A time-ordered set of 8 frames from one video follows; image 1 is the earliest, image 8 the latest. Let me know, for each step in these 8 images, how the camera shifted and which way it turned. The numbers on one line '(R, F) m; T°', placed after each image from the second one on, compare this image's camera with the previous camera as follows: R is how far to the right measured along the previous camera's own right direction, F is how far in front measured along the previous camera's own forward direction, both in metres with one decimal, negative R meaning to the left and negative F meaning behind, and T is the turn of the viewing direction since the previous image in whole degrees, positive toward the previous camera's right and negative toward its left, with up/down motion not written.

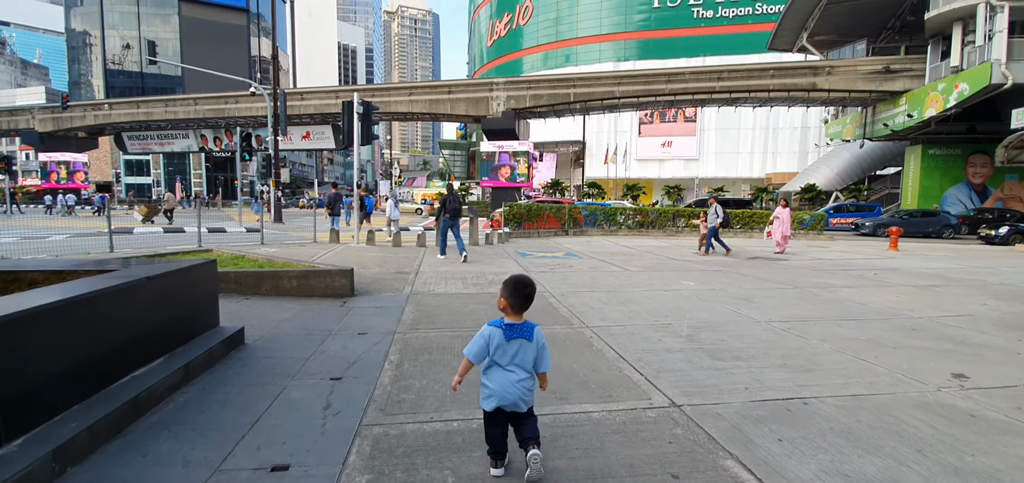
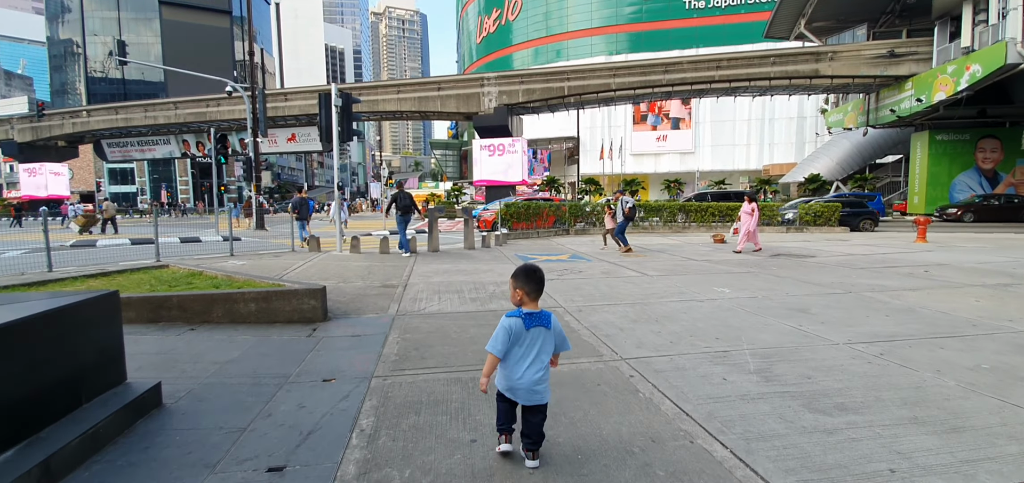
(-0.1, +1.3) m; +1°
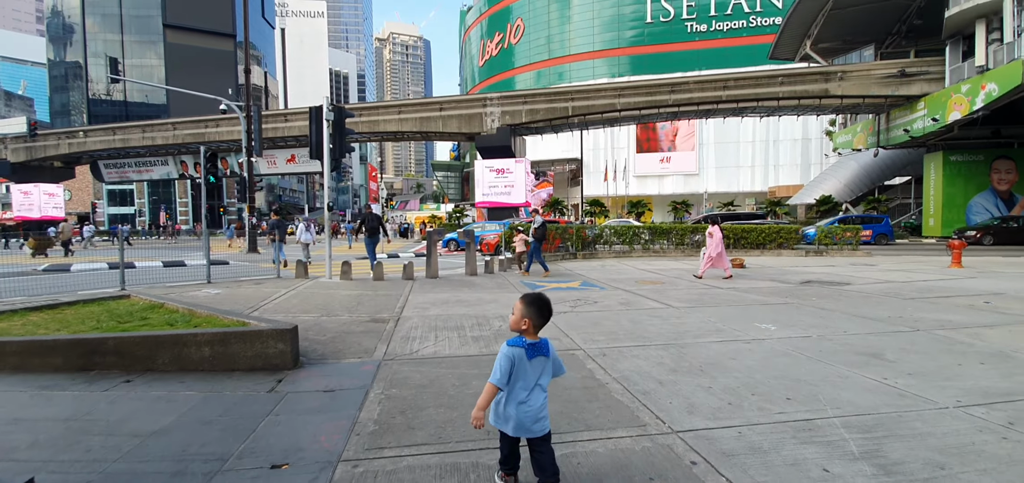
(-0.1, +1.0) m; 0°
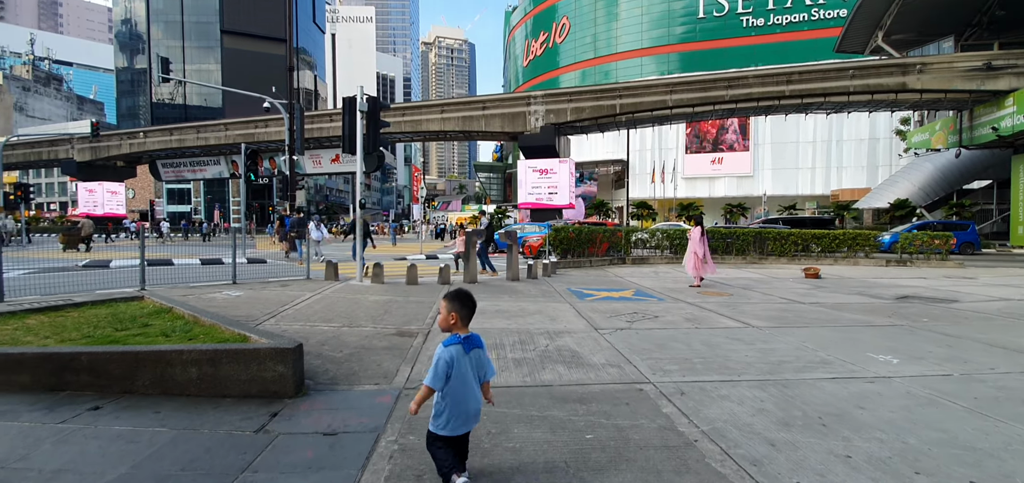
(-0.1, +1.1) m; -5°
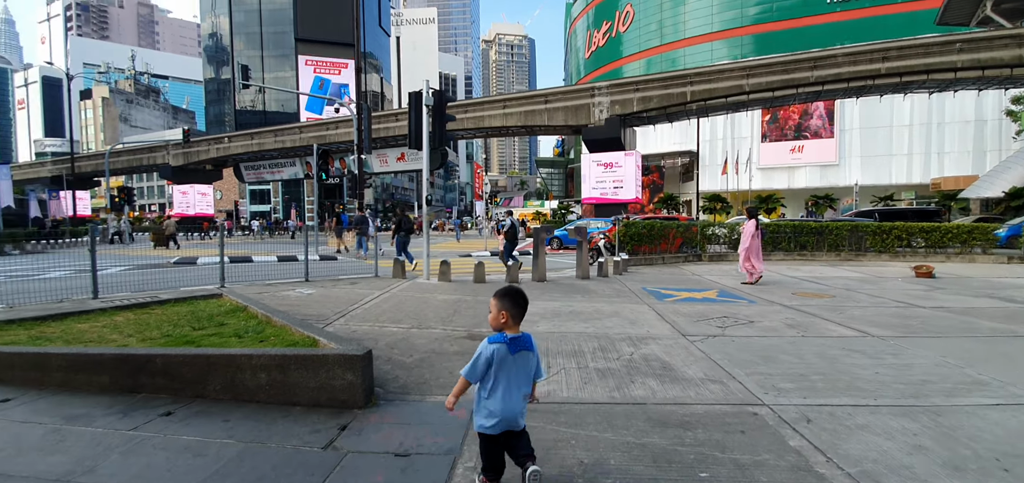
(-0.2, +0.5) m; -7°
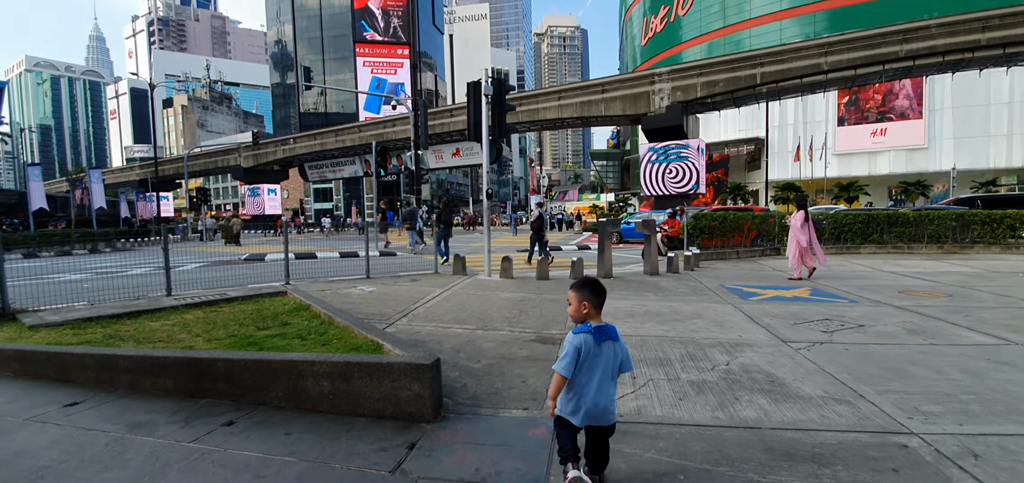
(-0.2, +0.5) m; -6°
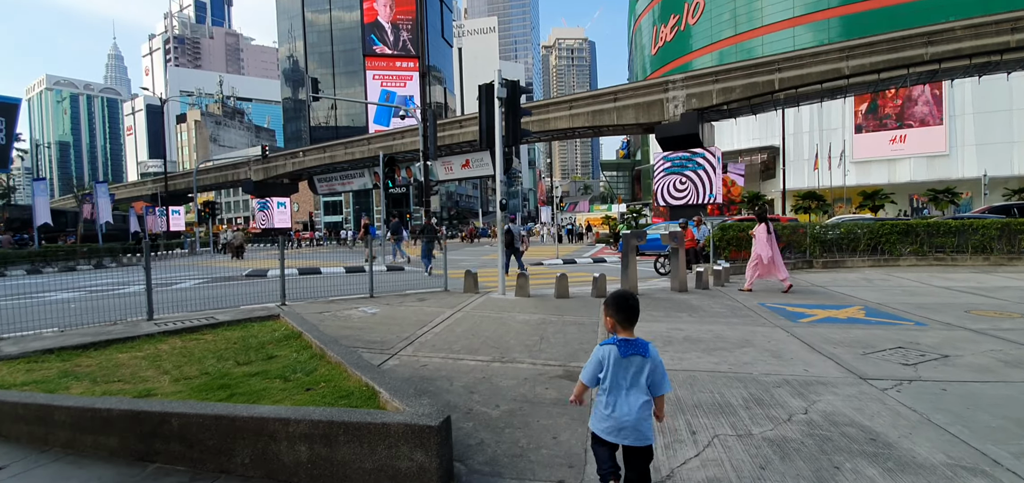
(-0.1, +0.8) m; -1°
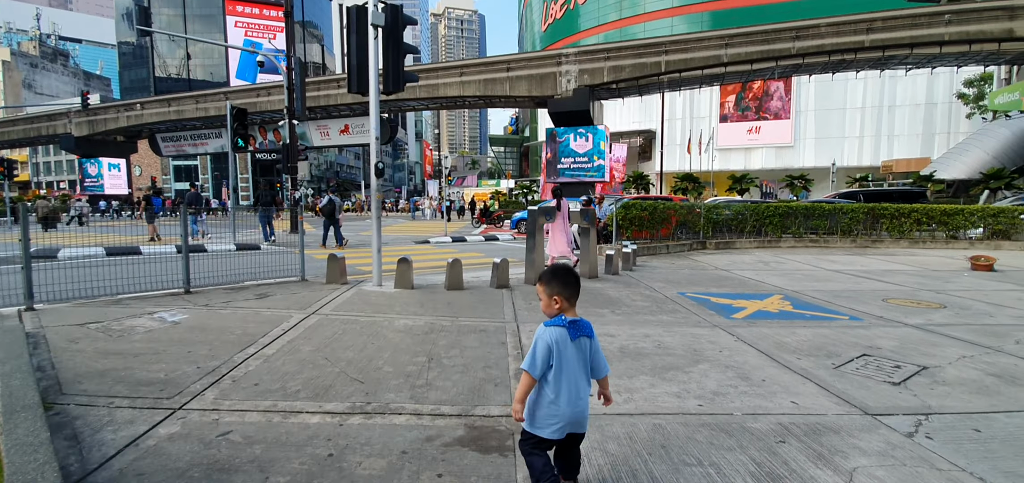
(+0.1, +1.8) m; +13°
